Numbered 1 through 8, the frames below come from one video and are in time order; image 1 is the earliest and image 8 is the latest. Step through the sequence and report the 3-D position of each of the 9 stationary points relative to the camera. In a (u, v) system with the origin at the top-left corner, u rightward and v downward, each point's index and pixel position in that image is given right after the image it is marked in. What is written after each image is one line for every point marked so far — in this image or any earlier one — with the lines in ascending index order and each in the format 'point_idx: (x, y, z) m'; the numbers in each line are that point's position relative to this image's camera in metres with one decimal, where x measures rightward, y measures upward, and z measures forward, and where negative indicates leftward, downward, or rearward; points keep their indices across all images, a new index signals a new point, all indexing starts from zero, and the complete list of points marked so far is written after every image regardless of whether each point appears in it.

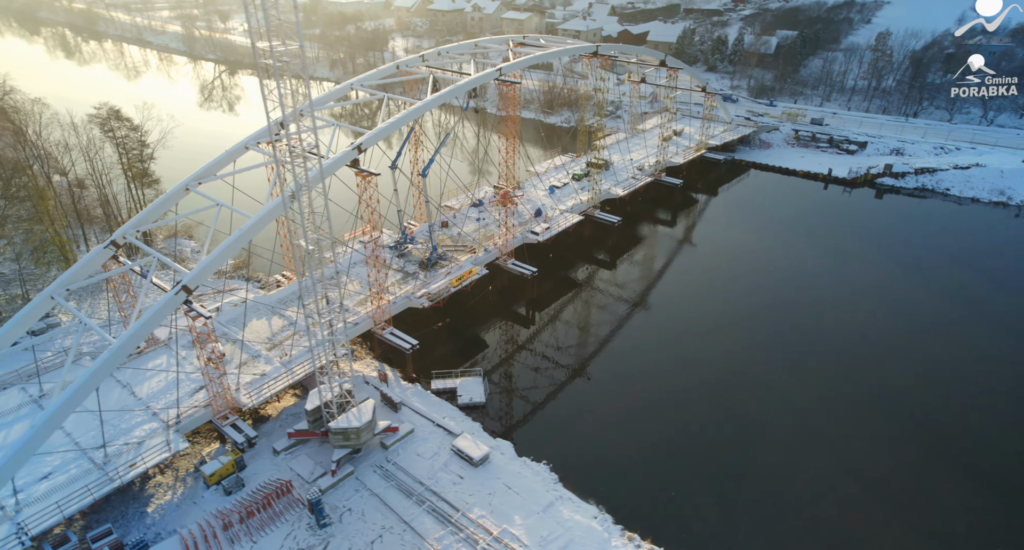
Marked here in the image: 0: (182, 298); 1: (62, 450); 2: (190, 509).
0: (-11.2, -0.8, +19.8) m
1: (-15.4, -5.9, +19.9) m
2: (-10.6, -7.8, +19.4) m
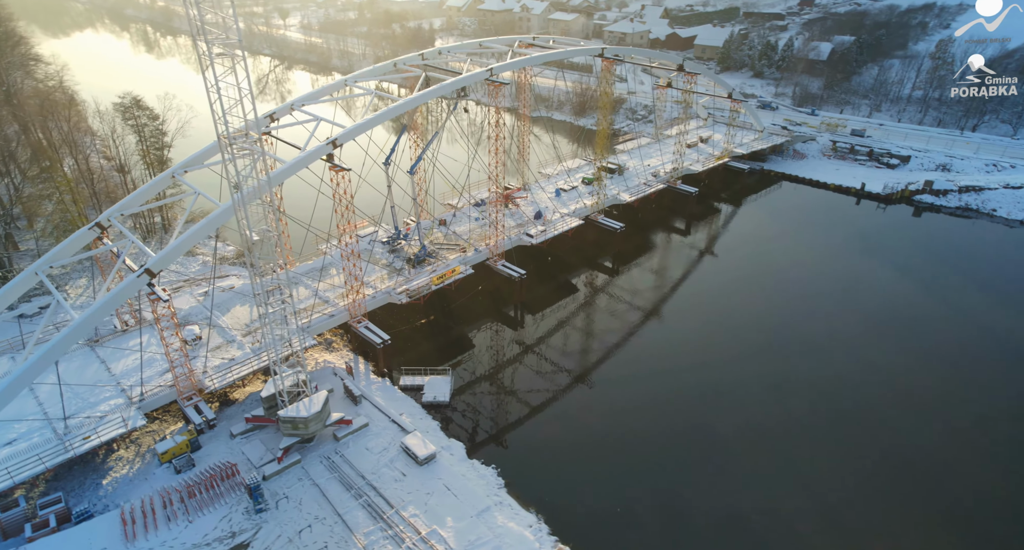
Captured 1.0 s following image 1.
0: (-13.0, -0.2, +20.6) m
1: (-17.4, -5.1, +21.1) m
2: (-12.8, -7.2, +20.2) m
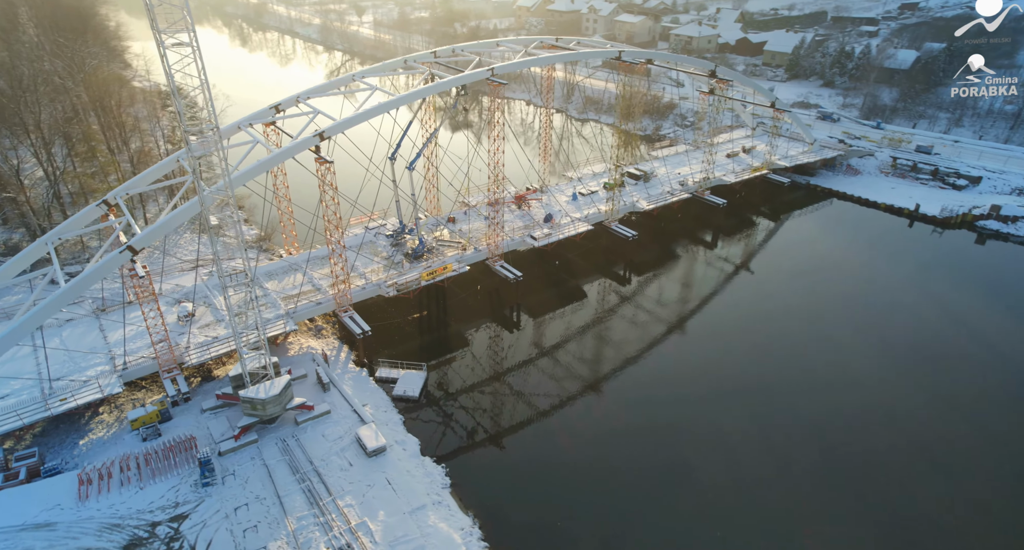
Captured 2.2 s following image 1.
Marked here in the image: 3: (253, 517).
0: (-14.4, +0.7, +22.0) m
1: (-19.0, -3.9, +23.0) m
2: (-14.7, -6.3, +21.6) m
3: (-8.4, -7.8, +18.9) m
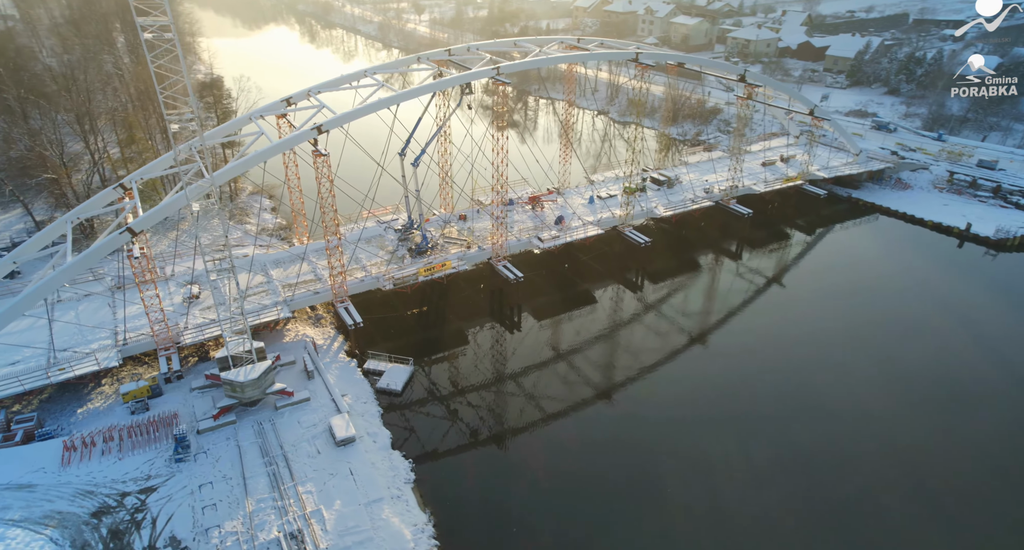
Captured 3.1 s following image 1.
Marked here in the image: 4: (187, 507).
0: (-15.2, +1.4, +23.1) m
1: (-19.9, -2.9, +24.6) m
2: (-15.9, -5.5, +22.8) m
3: (-9.9, -7.4, +19.5) m
4: (-10.6, -7.6, +19.1) m
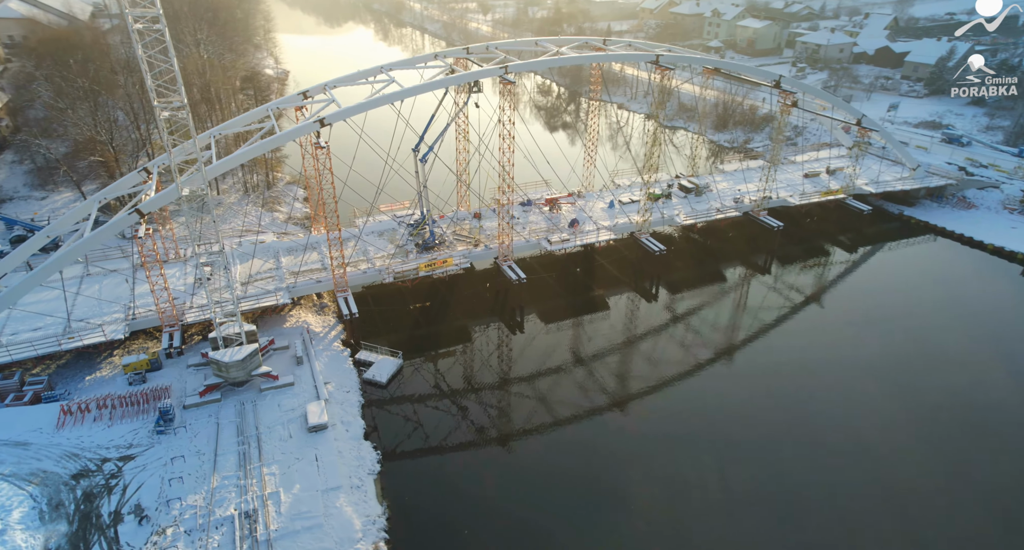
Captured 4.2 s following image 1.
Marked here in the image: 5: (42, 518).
0: (-15.7, +2.3, +24.5) m
1: (-20.5, -1.8, +26.5) m
2: (-16.9, -4.6, +24.3) m
3: (-11.4, -6.8, +20.4) m
4: (-12.1, -6.9, +20.1) m
5: (-14.9, -7.7, +18.5) m
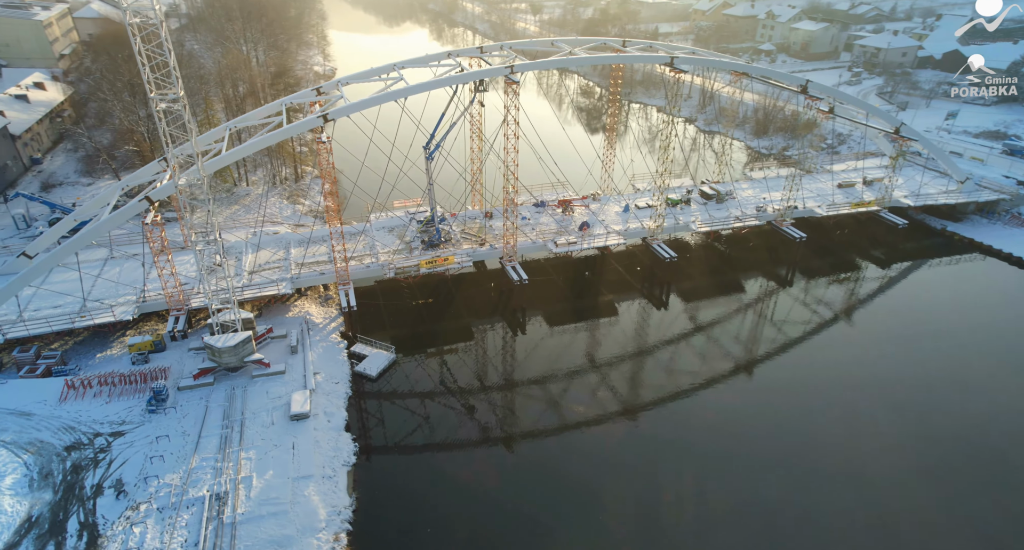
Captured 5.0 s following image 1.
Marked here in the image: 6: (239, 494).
0: (-16.0, +3.0, +25.7) m
1: (-20.8, -0.9, +28.1) m
2: (-17.5, -3.9, +25.5) m
3: (-12.5, -6.3, +21.2) m
4: (-13.2, -6.4, +20.9) m
5: (-16.1, -7.1, +19.6) m
6: (-9.1, -7.4, +19.7) m
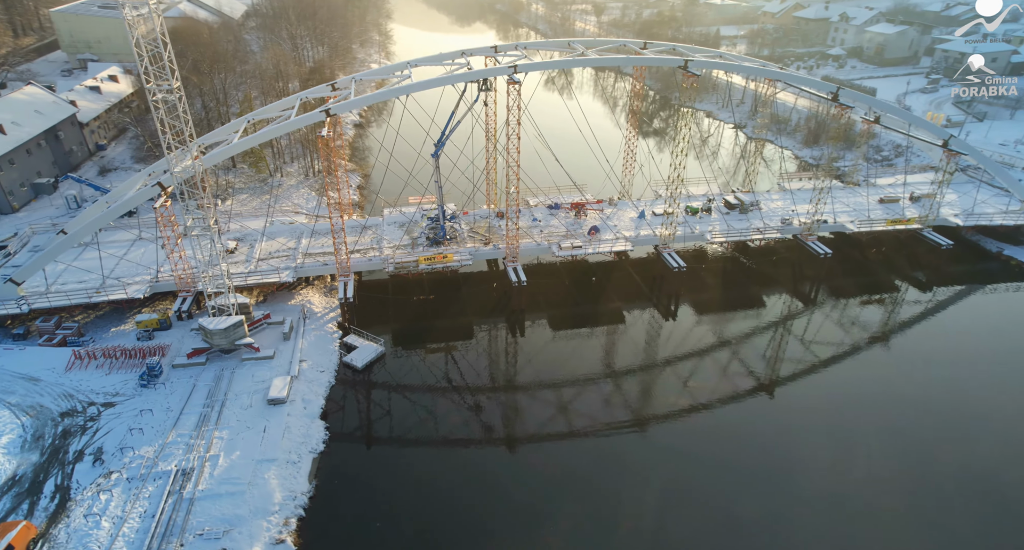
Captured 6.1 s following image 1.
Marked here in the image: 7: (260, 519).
0: (-16.4, +3.8, +27.2) m
1: (-21.1, +0.2, +30.0) m
2: (-18.3, -3.0, +27.2) m
3: (-13.8, -5.6, +22.4) m
4: (-14.6, -5.7, +22.2) m
5: (-17.6, -6.2, +21.2) m
6: (-10.8, -6.9, +20.5) m
7: (-8.3, -8.0, +19.3) m
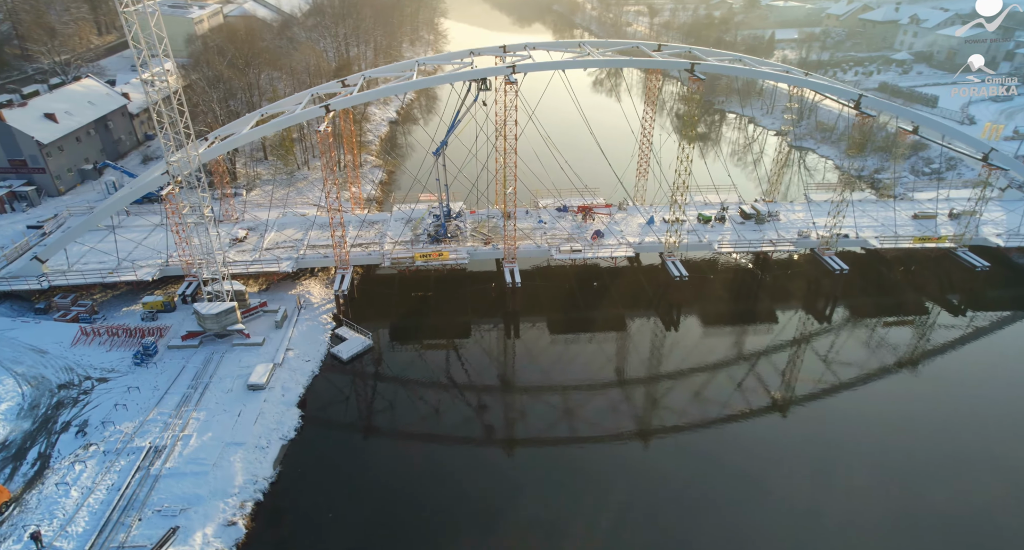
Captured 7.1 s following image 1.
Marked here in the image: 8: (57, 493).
0: (-16.7, +4.5, +28.5) m
1: (-21.3, +1.2, +31.8) m
2: (-18.9, -2.1, +28.7) m
3: (-15.1, -5.0, +23.5) m
4: (-15.9, -5.0, +23.3) m
5: (-19.0, -5.4, +22.6) m
6: (-12.2, -6.4, +21.3) m
7: (-10.0, -7.6, +19.9) m
8: (-15.0, -7.2, +19.5) m
